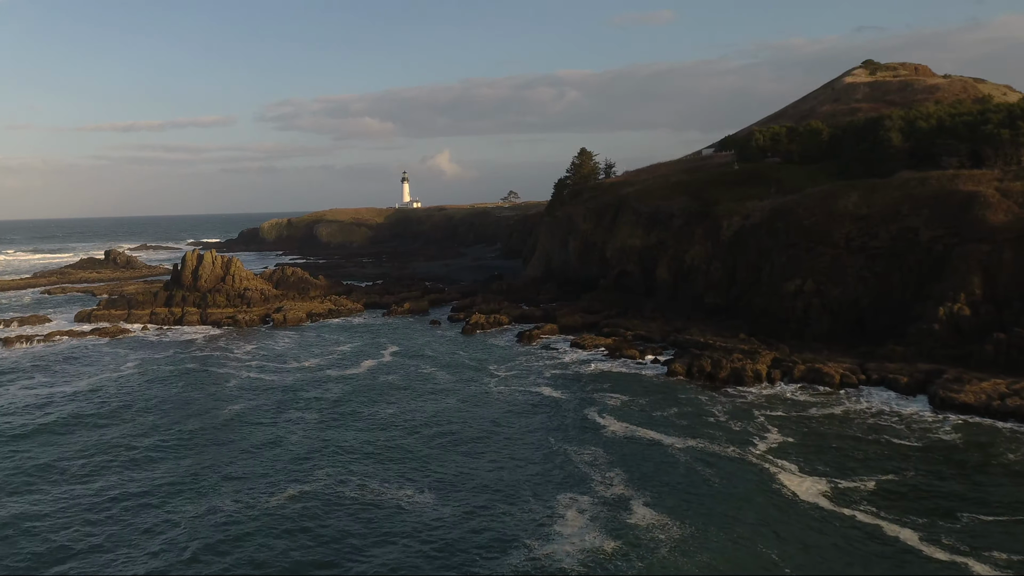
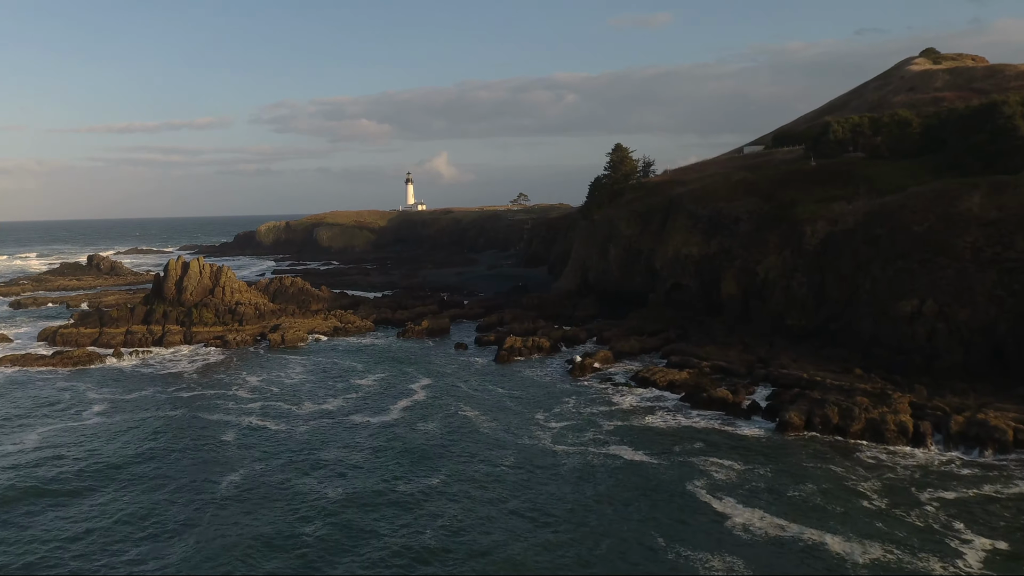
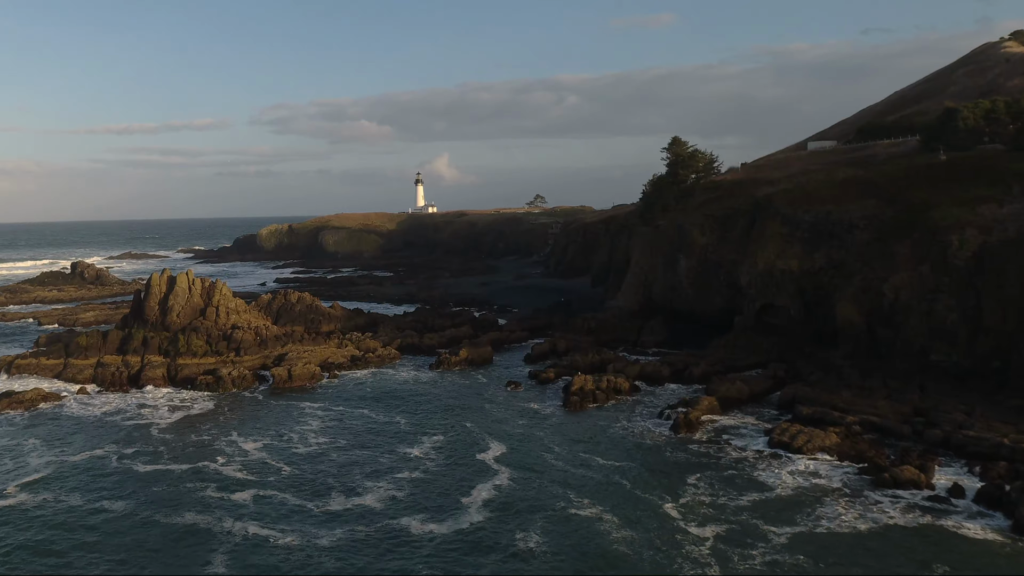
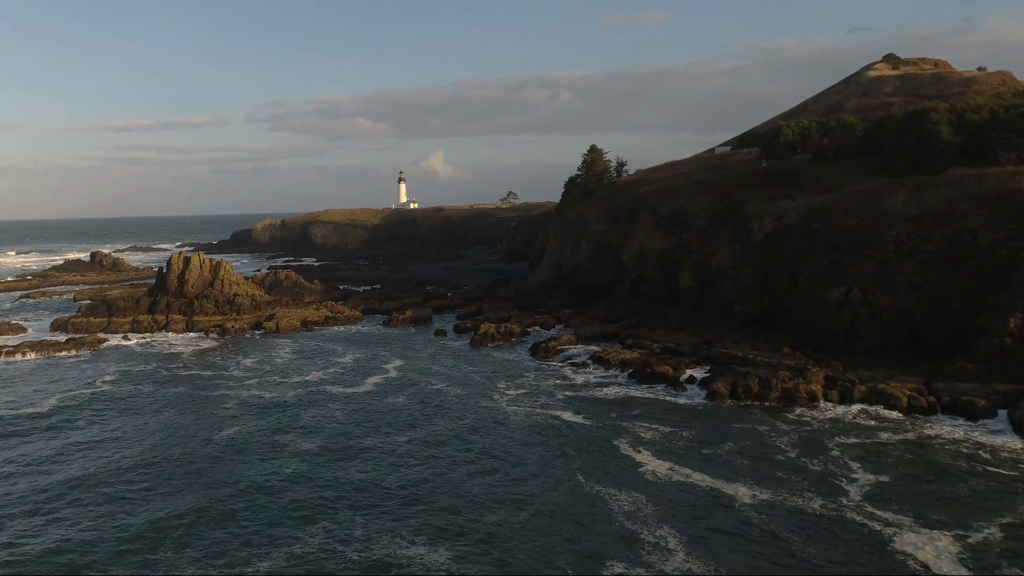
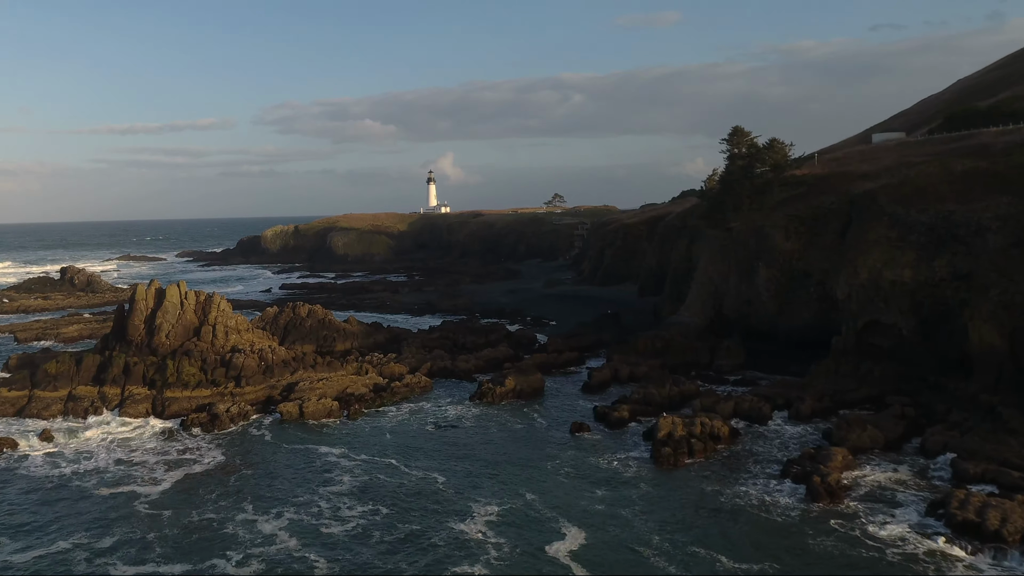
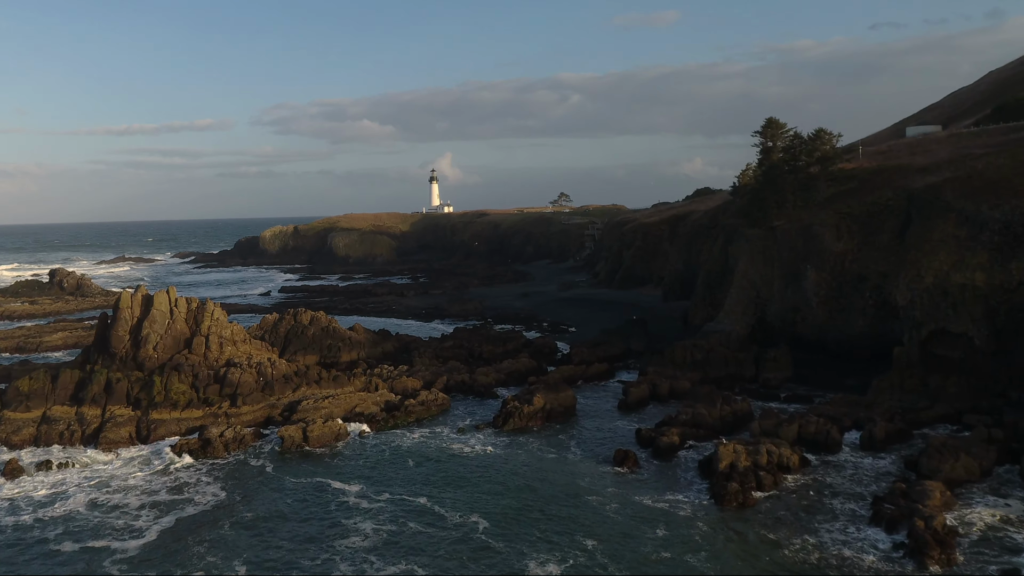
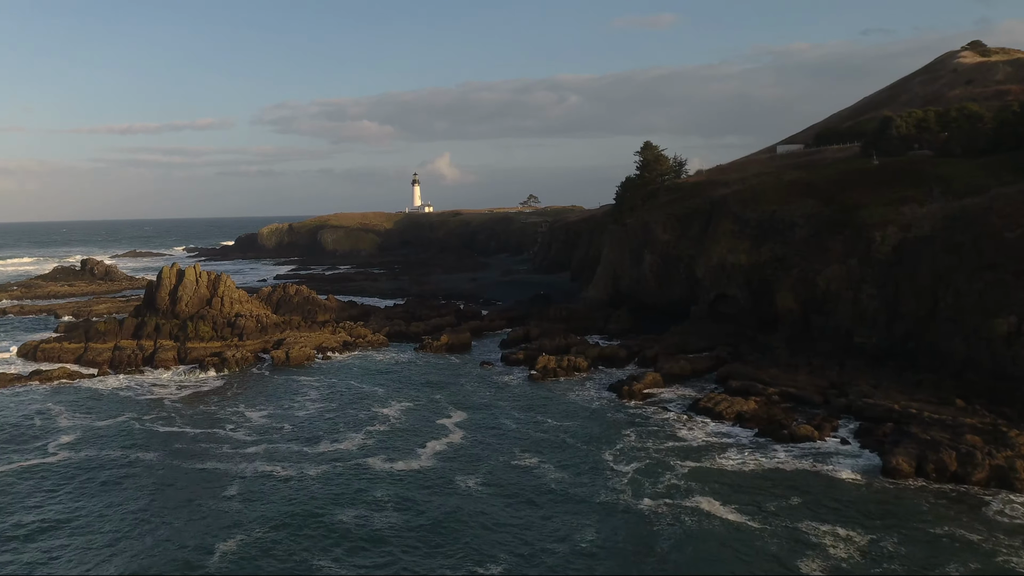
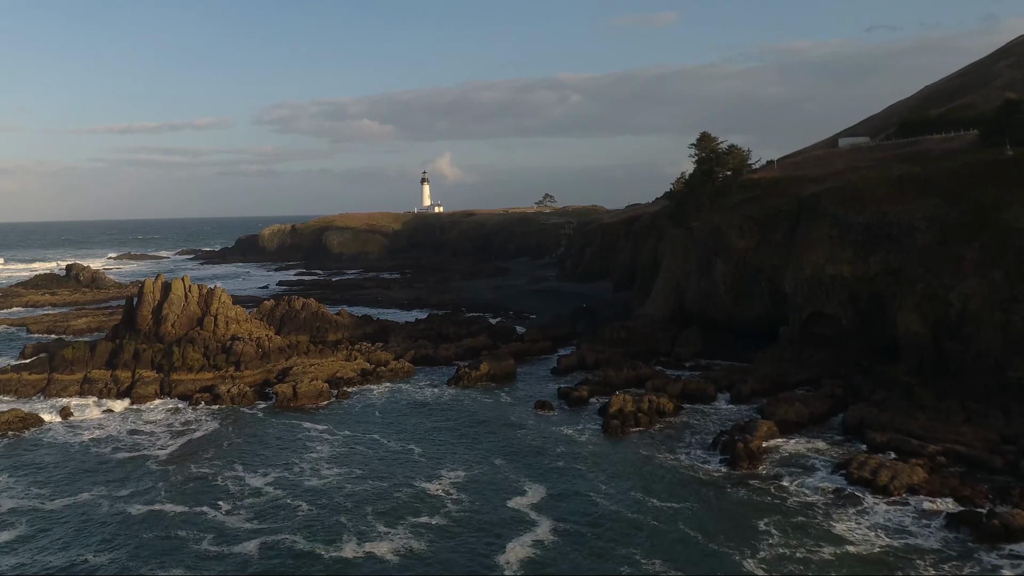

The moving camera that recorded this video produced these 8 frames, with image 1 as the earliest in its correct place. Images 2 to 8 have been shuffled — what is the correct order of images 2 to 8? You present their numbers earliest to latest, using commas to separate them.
4, 2, 7, 3, 8, 5, 6
